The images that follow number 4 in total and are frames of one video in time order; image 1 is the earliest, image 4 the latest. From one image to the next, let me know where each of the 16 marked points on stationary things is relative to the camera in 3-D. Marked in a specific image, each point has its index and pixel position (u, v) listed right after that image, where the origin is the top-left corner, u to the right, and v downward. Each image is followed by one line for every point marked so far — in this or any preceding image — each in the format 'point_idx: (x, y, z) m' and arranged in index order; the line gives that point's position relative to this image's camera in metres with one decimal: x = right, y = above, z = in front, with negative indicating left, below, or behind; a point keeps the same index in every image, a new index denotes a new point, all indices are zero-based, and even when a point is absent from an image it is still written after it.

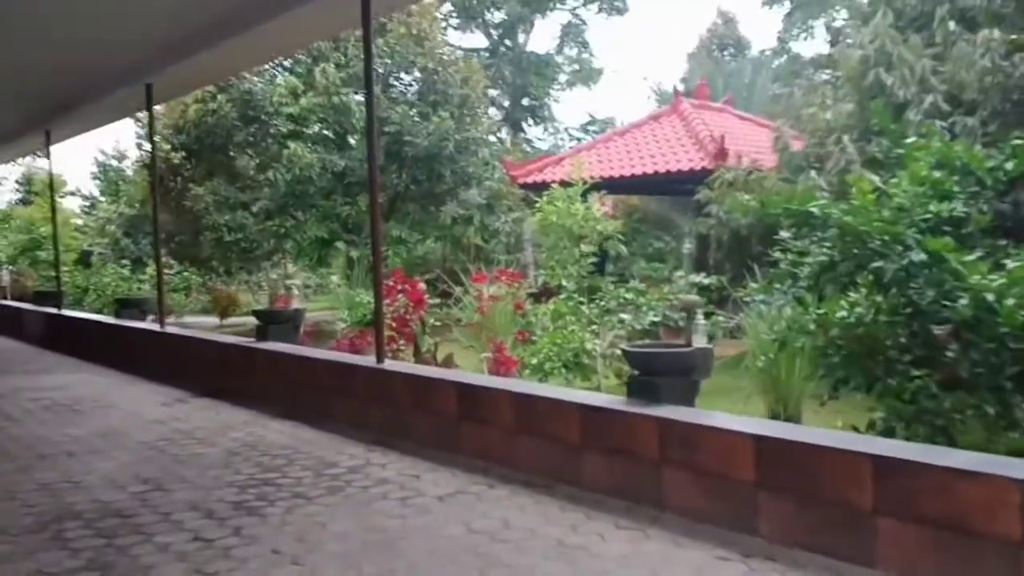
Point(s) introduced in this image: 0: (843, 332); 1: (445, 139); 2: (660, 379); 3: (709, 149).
0: (+1.1, -0.1, +3.5) m
1: (-0.5, +1.1, +7.8) m
2: (+0.5, -0.3, +3.2) m
3: (+1.3, +0.9, +6.6) m
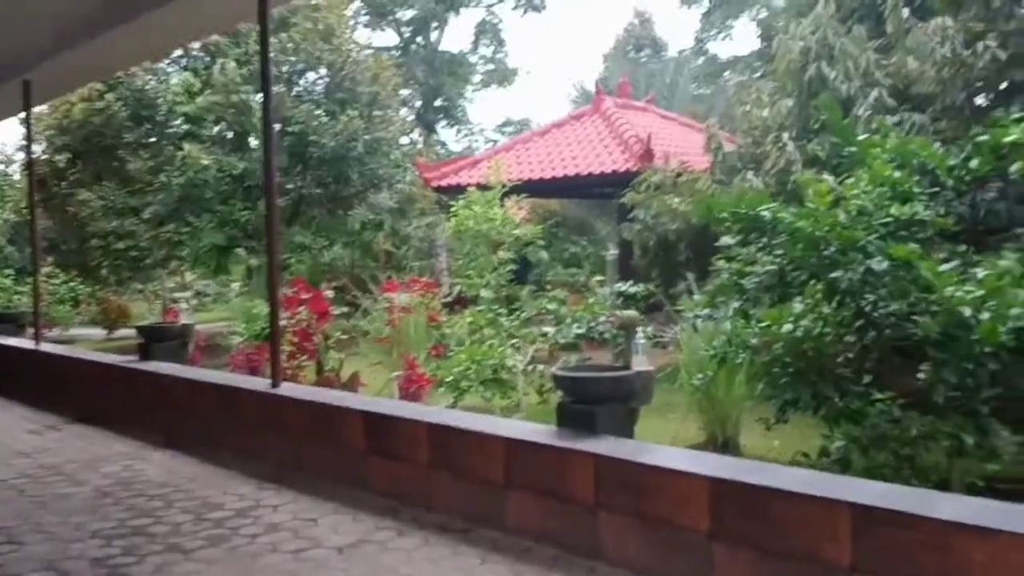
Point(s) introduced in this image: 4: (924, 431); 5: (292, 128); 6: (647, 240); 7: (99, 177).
0: (+0.8, -0.2, +3.1) m
1: (-1.1, +1.1, +7.3) m
2: (+0.2, -0.3, +2.8) m
3: (+0.7, +0.9, +6.3) m
4: (+1.1, -0.4, +2.8) m
5: (-1.6, +1.2, +7.4) m
6: (+0.7, +0.3, +5.6) m
7: (-3.4, +0.9, +8.1) m
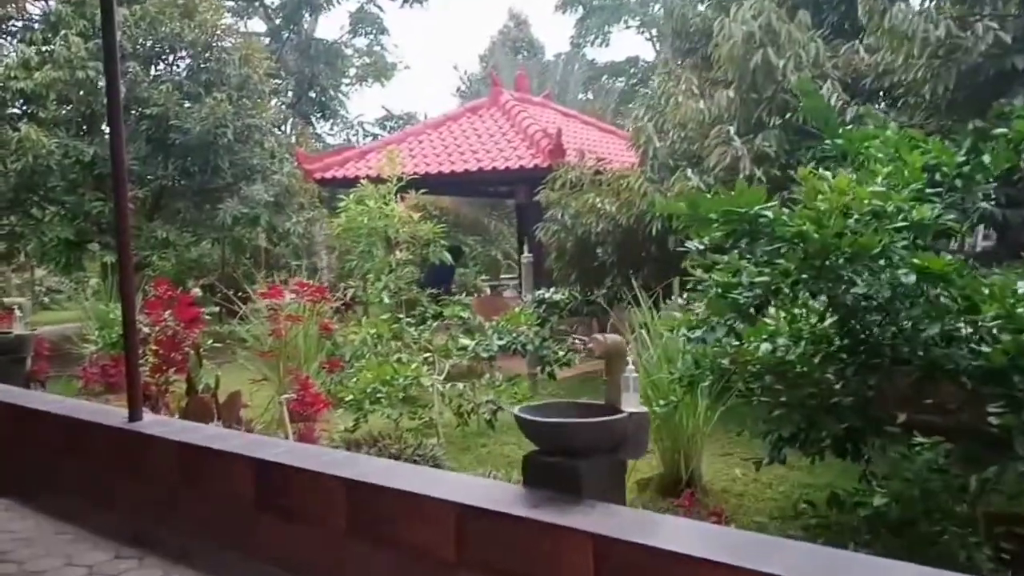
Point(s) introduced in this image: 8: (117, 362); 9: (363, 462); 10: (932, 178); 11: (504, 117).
0: (+0.7, -0.2, +2.6) m
1: (-1.8, +1.0, +6.4) m
2: (+0.1, -0.3, +2.1) m
3: (+0.2, +0.8, +5.7) m
4: (+1.0, -0.4, +2.3) m
5: (-2.3, +1.1, +6.4) m
6: (+0.2, +0.2, +5.0) m
7: (-4.2, +0.9, +6.9) m
8: (-1.9, -0.4, +5.0) m
9: (-0.3, -0.4, +2.4) m
10: (+1.1, +0.3, +2.7) m
11: (0.0, +1.1, +6.4) m
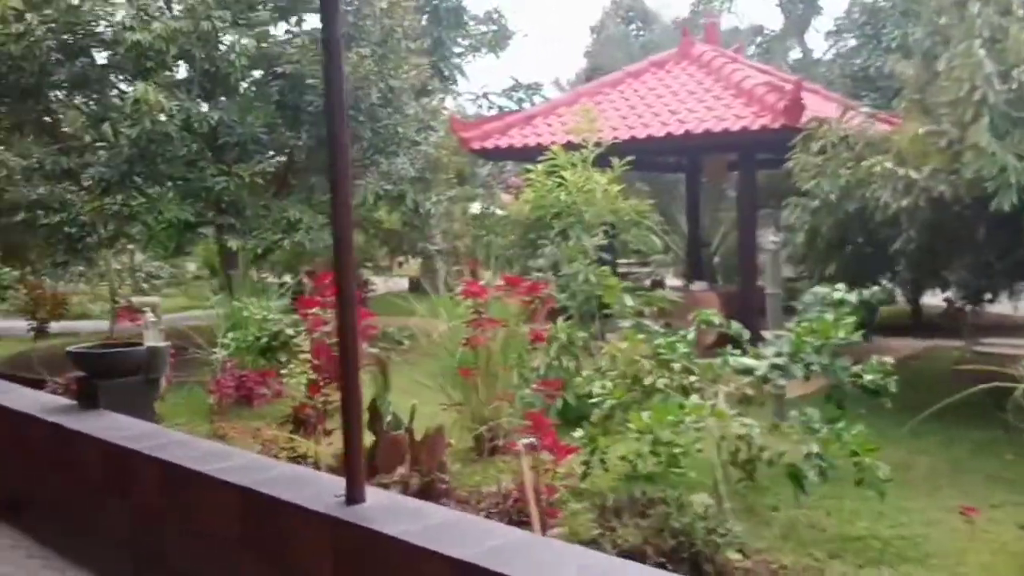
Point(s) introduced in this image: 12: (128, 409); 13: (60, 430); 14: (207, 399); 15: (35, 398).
0: (+1.4, -0.2, +1.4) m
1: (-0.8, +1.1, +5.4) m
2: (+0.9, -0.4, +1.0) m
3: (+1.1, +0.8, +4.5) m
4: (+1.8, -0.4, +1.1) m
5: (-1.2, +1.2, +5.4) m
6: (+1.2, +0.2, +3.8) m
7: (-3.1, +0.9, +6.0) m
8: (-1.0, -0.4, +4.0) m
9: (+0.4, -0.4, +1.3) m
10: (+1.9, +0.3, +1.5) m
11: (+1.0, +1.1, +5.3) m
12: (-1.2, -0.4, +3.2) m
13: (-1.2, -0.4, +2.8) m
14: (-1.4, -0.5, +4.7) m
15: (-1.5, -0.3, +3.3) m
